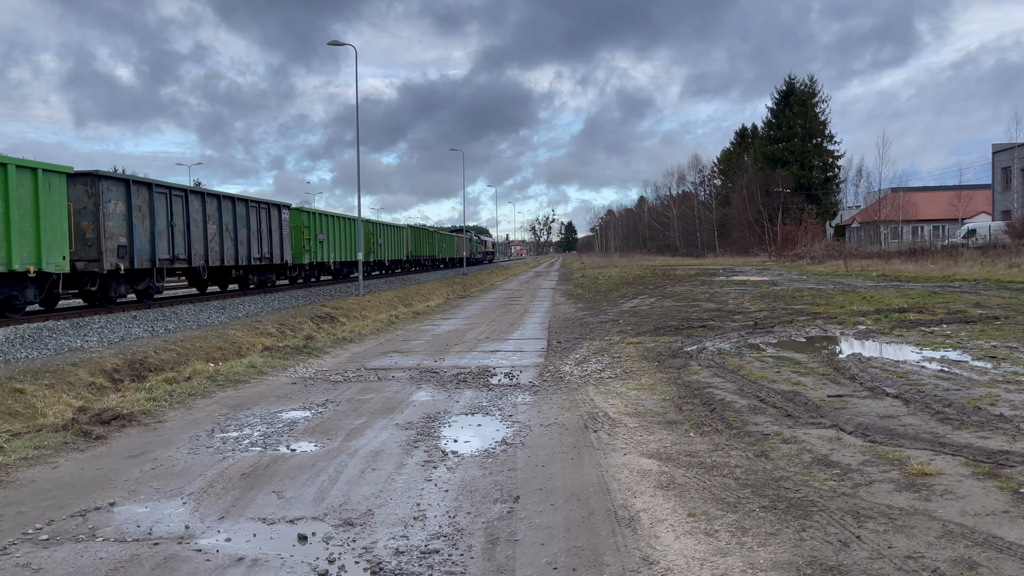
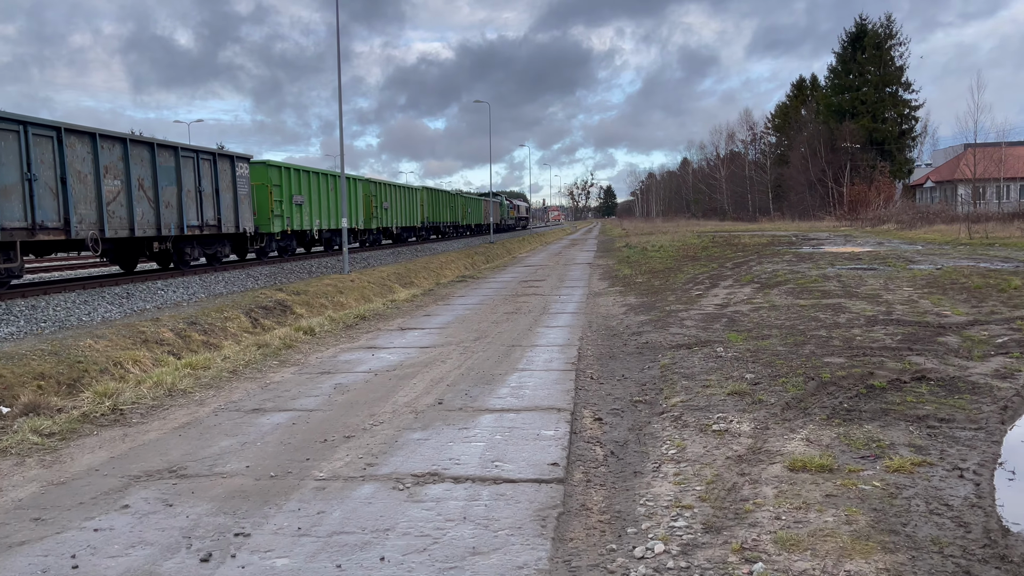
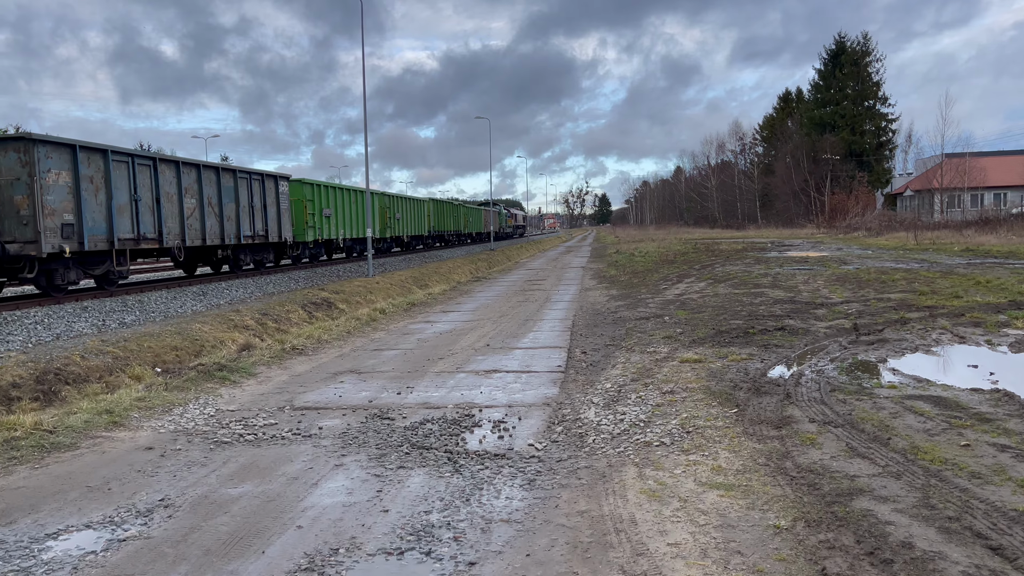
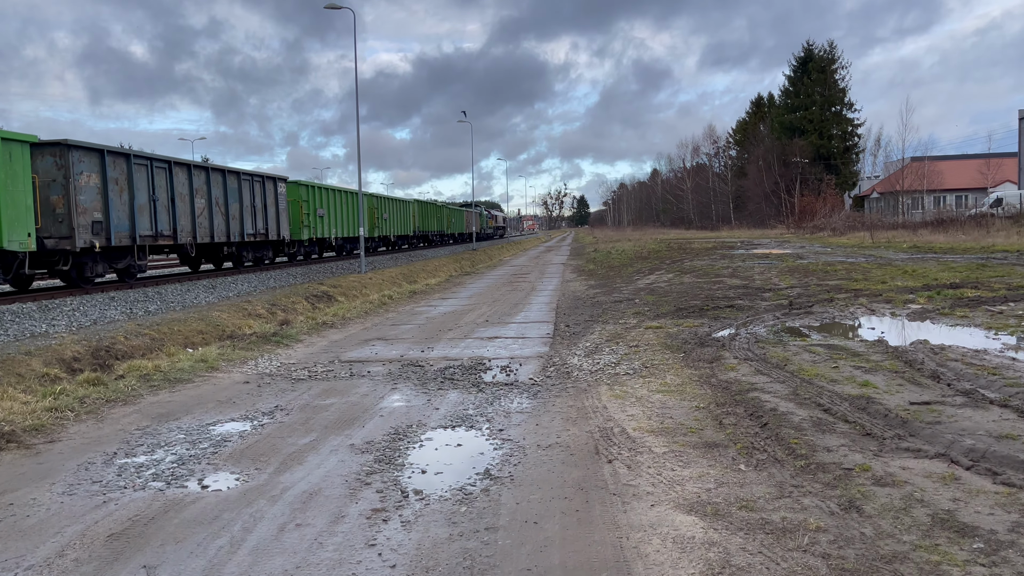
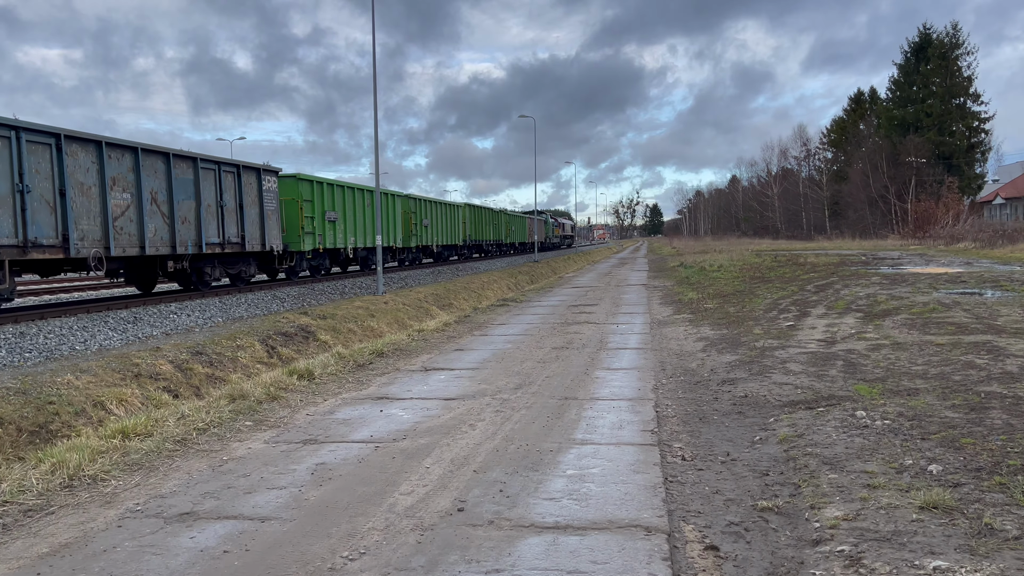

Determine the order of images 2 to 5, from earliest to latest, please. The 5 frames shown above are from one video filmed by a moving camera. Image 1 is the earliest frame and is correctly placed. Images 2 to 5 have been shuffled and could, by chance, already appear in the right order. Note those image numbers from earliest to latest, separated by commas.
4, 3, 2, 5
